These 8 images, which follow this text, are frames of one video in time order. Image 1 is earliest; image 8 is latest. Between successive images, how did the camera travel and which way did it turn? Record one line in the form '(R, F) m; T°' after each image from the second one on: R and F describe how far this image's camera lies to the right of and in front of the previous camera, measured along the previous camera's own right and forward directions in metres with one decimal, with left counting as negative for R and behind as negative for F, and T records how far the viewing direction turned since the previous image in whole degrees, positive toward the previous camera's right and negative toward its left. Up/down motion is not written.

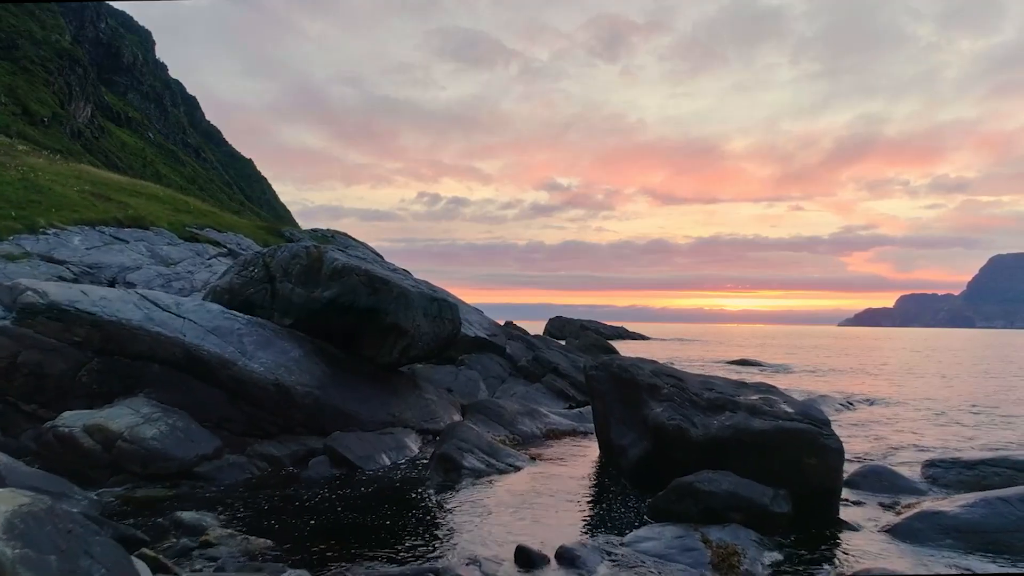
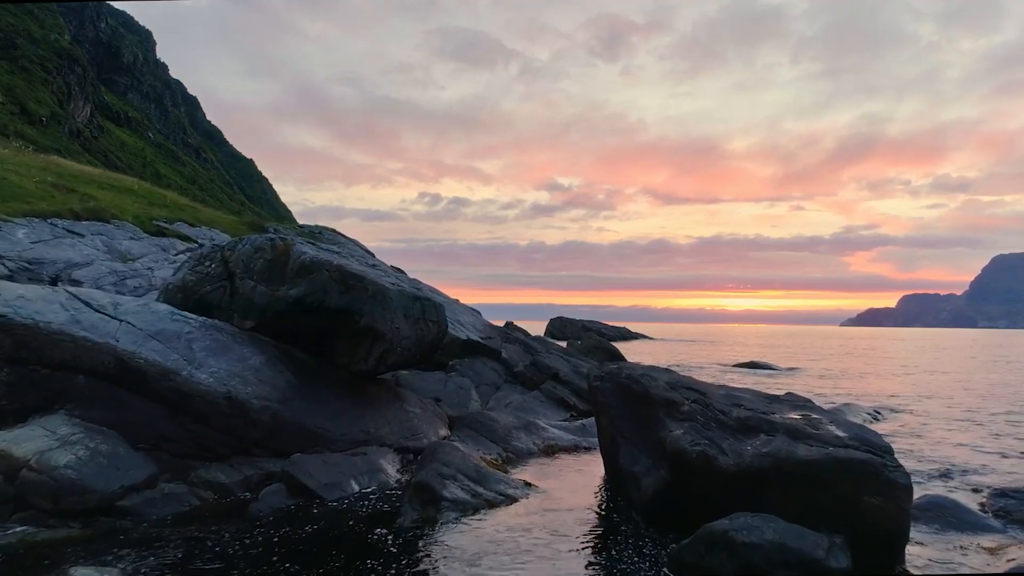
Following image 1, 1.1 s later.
(+10.0, -9.3) m; 0°
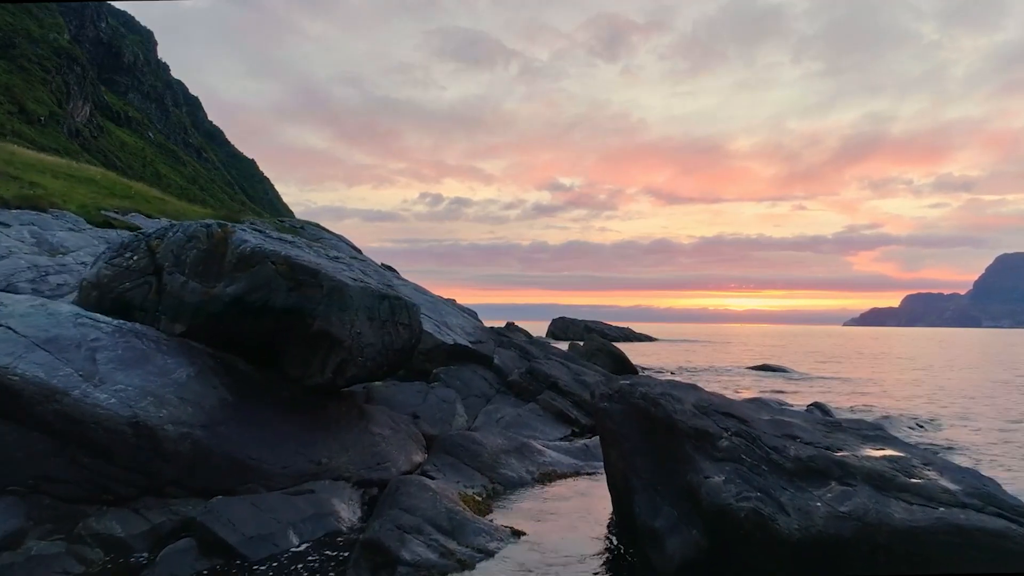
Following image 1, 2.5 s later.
(+0.8, +6.3) m; 0°
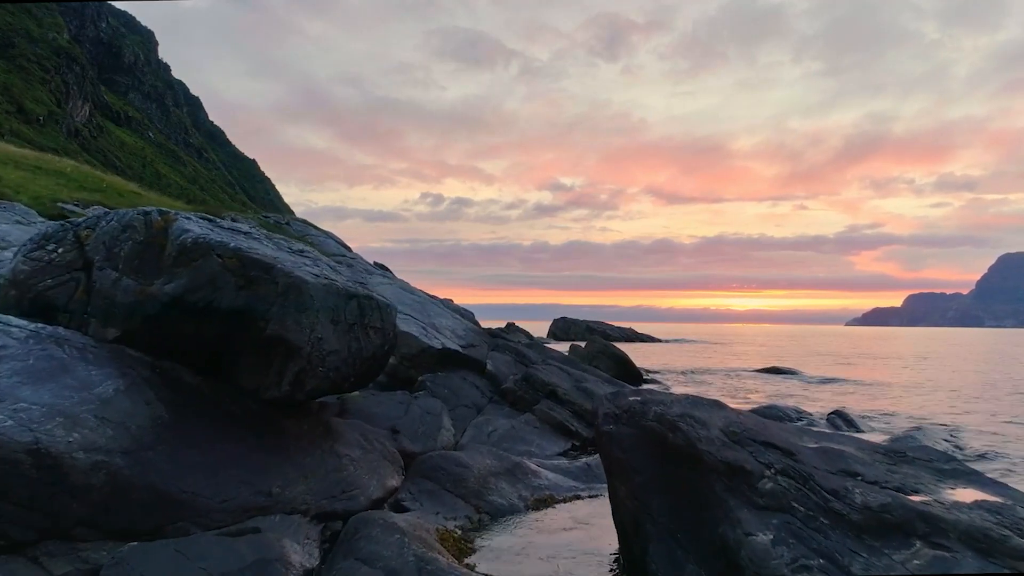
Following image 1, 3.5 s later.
(+0.6, +4.2) m; 0°
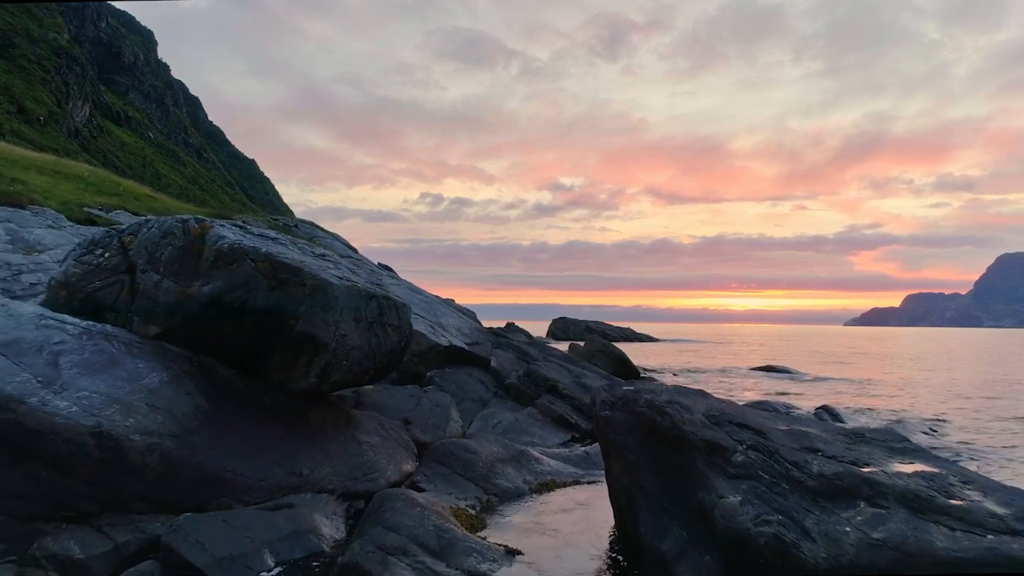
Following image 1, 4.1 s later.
(-0.3, -2.5) m; 0°
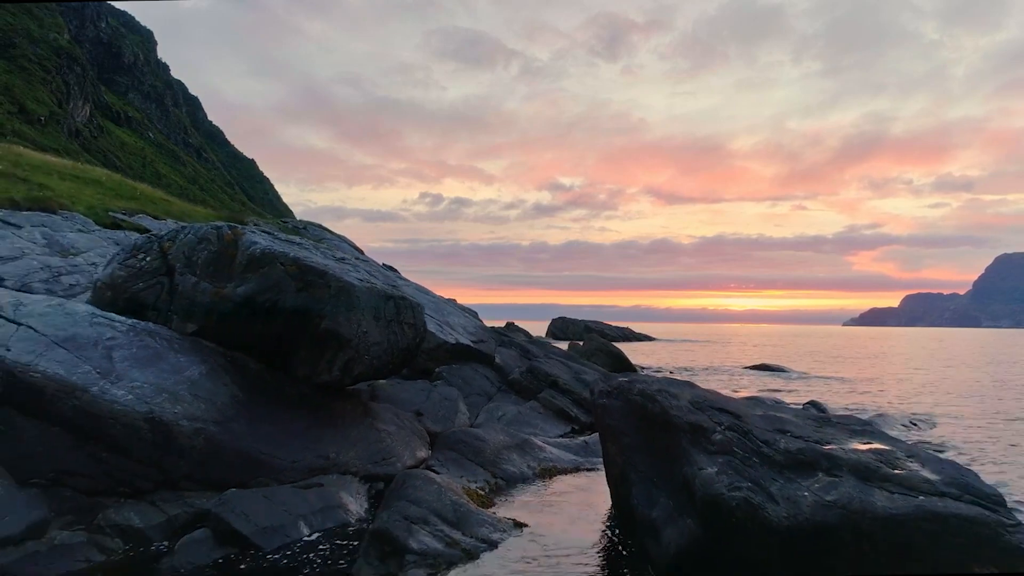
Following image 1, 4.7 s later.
(-0.4, -2.6) m; 0°
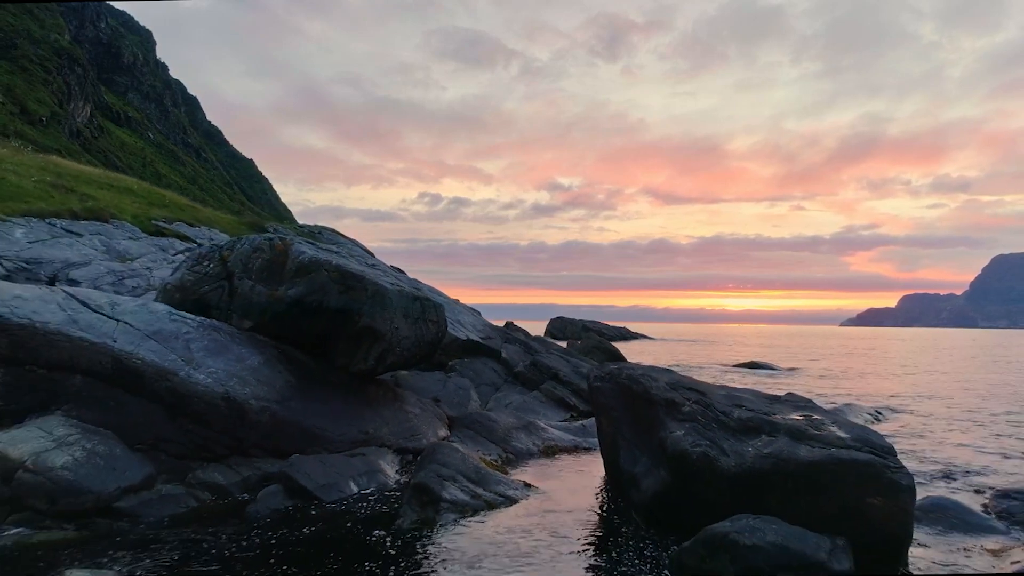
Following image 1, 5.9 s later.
(-0.7, -5.3) m; 0°
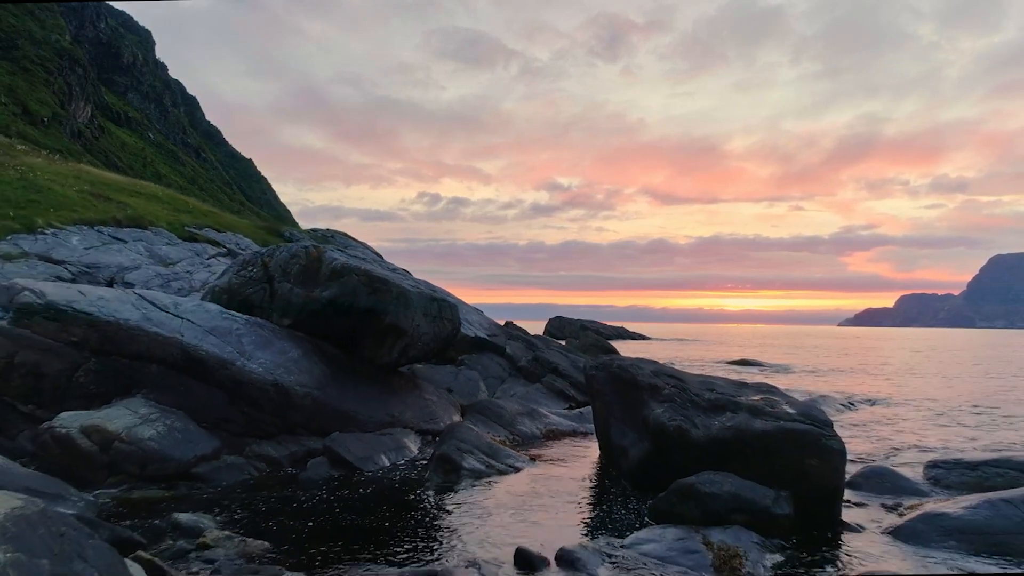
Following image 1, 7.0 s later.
(-0.6, -4.9) m; 0°
